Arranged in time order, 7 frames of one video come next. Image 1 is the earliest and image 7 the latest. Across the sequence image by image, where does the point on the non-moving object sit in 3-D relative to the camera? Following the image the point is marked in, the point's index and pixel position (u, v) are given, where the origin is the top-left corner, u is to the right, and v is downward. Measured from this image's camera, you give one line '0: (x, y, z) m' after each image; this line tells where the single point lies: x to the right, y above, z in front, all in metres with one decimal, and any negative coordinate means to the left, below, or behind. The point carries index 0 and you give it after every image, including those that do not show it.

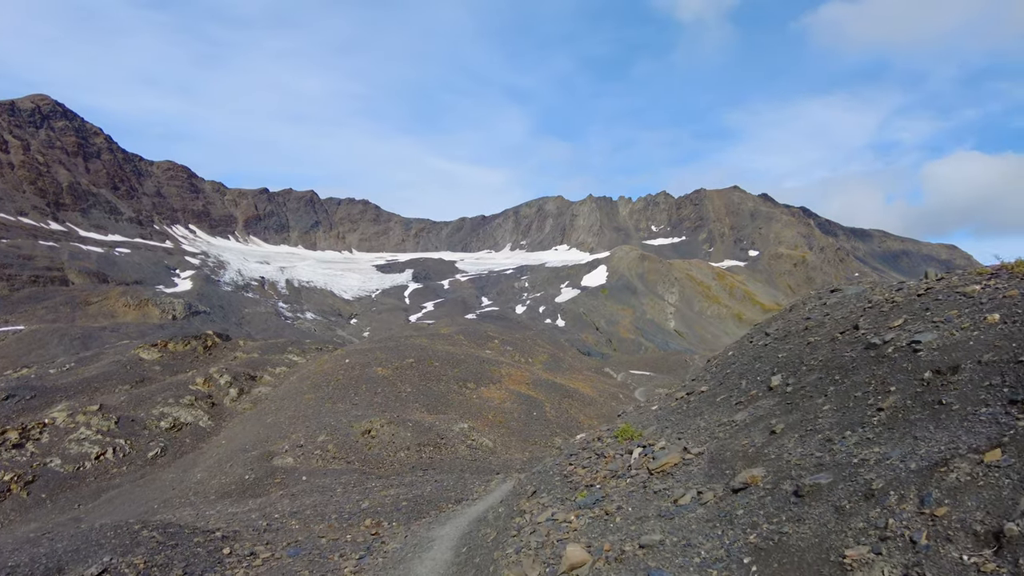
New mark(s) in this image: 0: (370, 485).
0: (-3.7, -5.3, +17.5) m
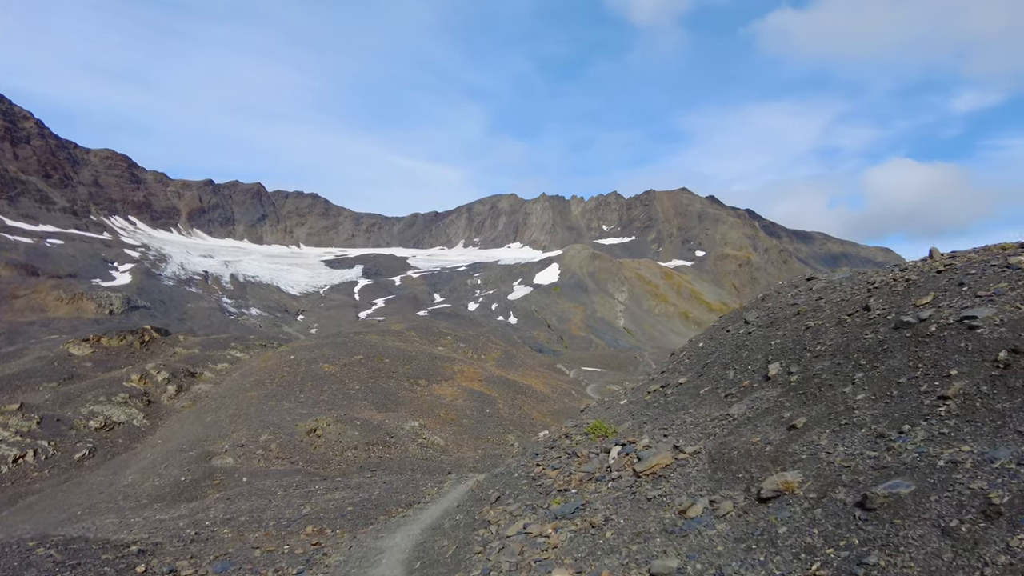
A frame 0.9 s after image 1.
0: (-4.9, -5.0, +16.4) m
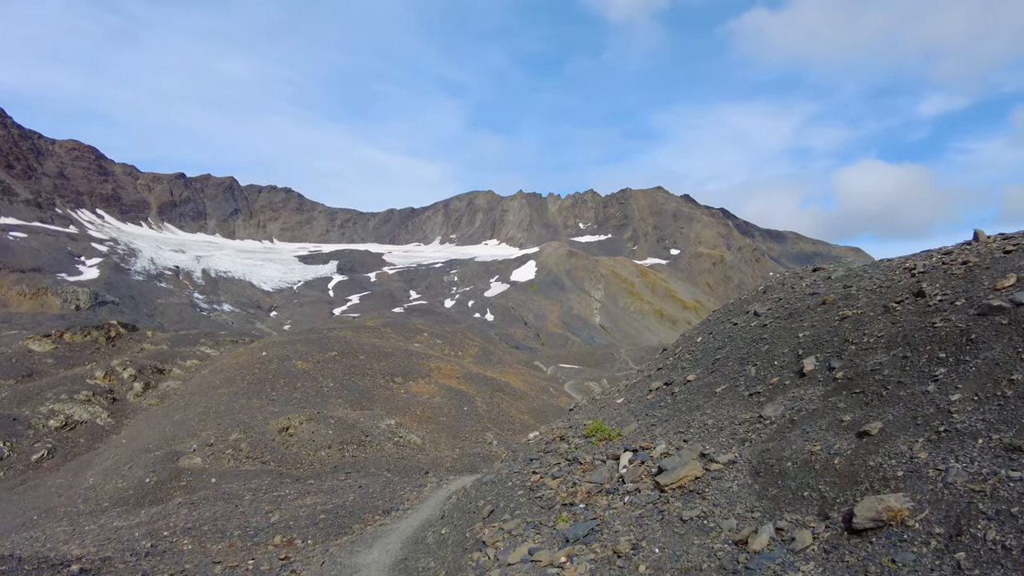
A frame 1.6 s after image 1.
0: (-5.3, -4.8, +15.4) m
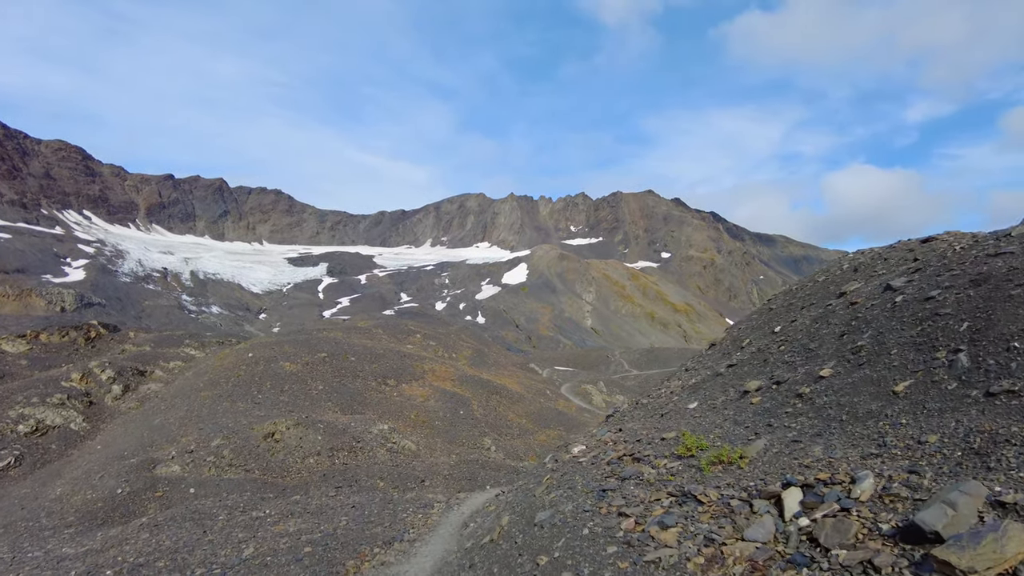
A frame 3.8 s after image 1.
0: (-4.9, -4.5, +13.3) m
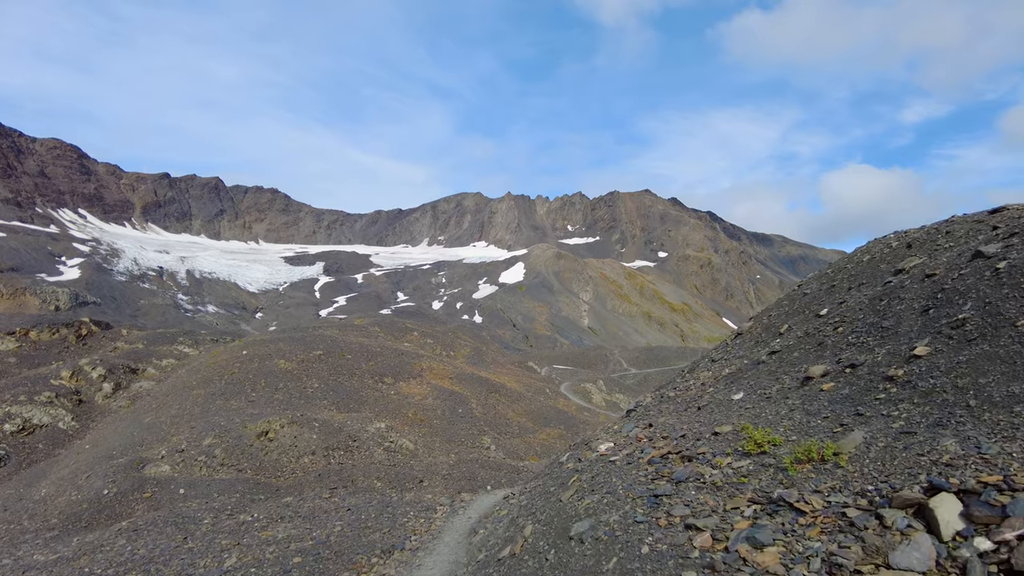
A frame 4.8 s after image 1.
0: (-4.8, -4.2, +12.3) m
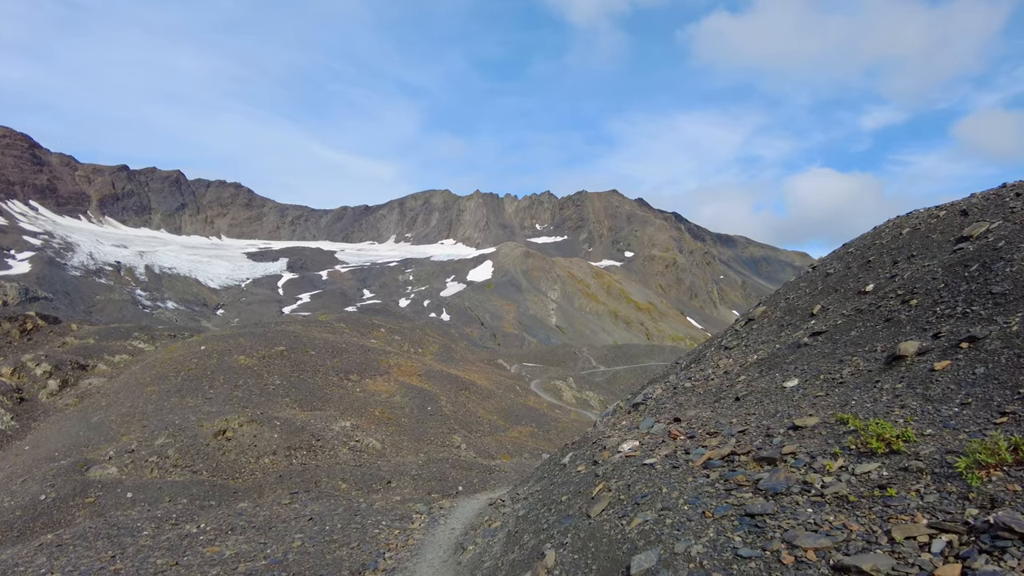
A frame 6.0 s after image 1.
0: (-5.0, -3.9, +10.8) m
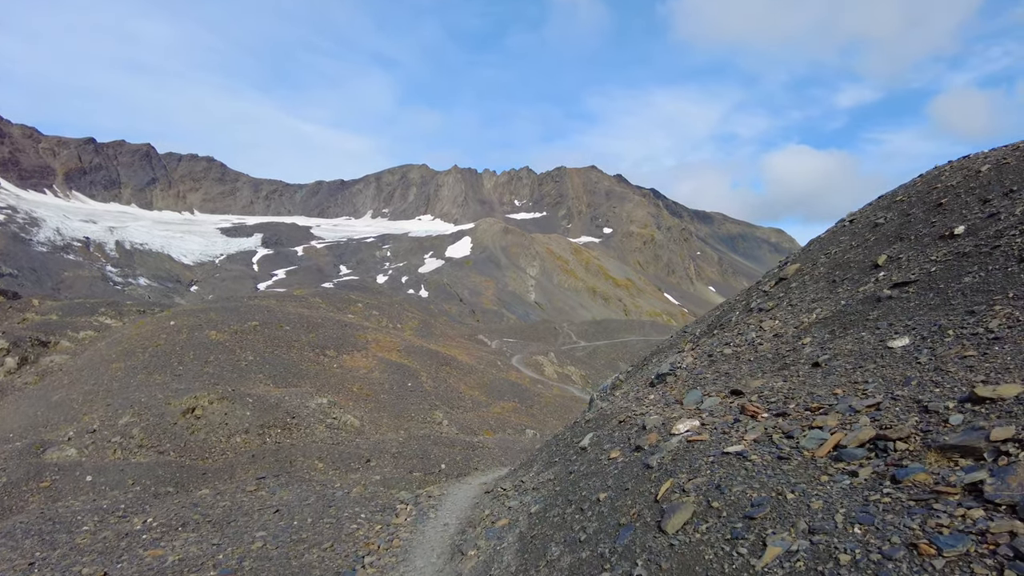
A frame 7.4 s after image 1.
0: (-5.1, -3.2, +9.4) m
